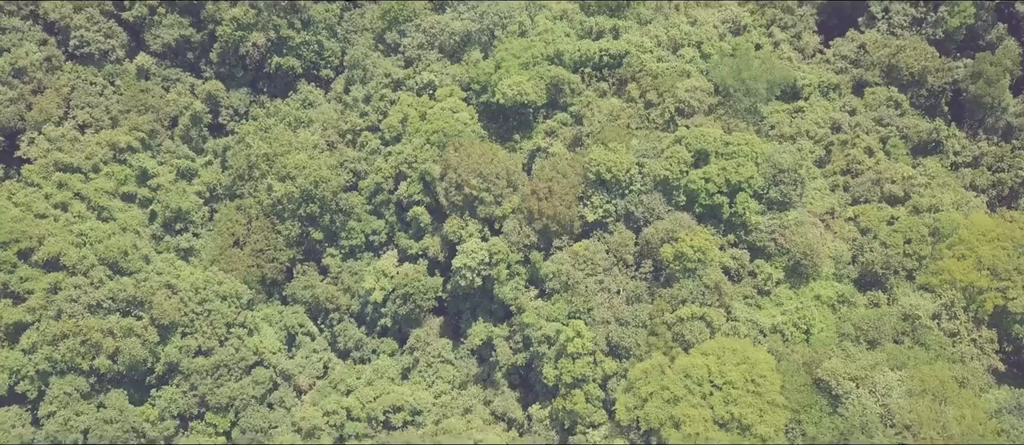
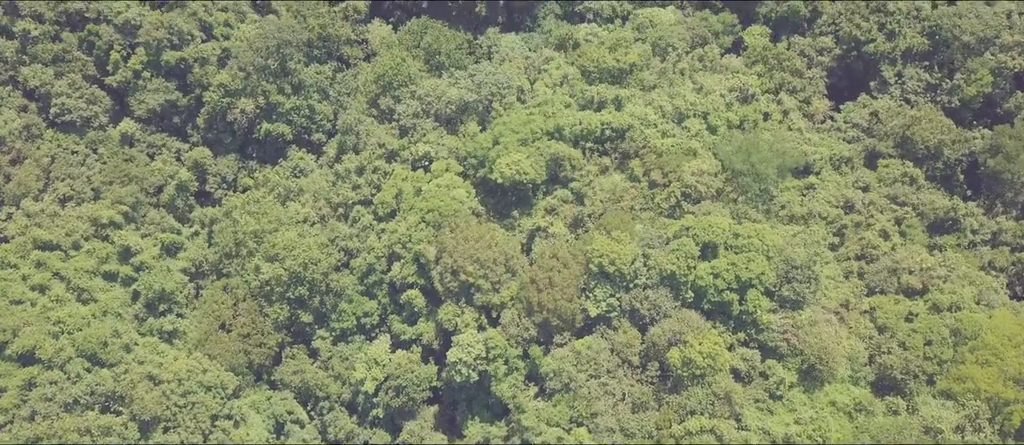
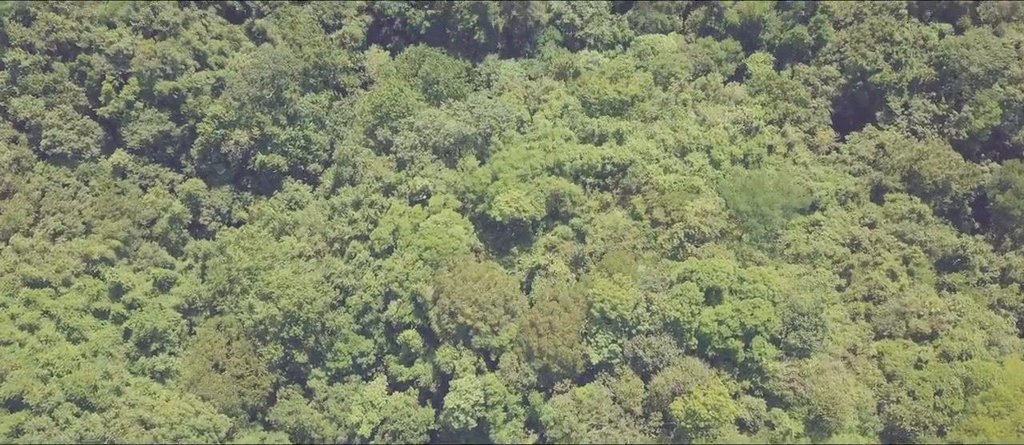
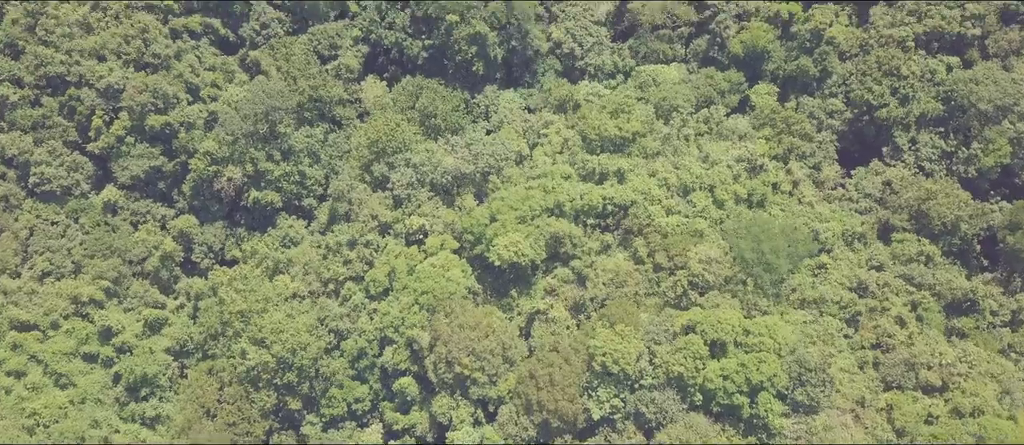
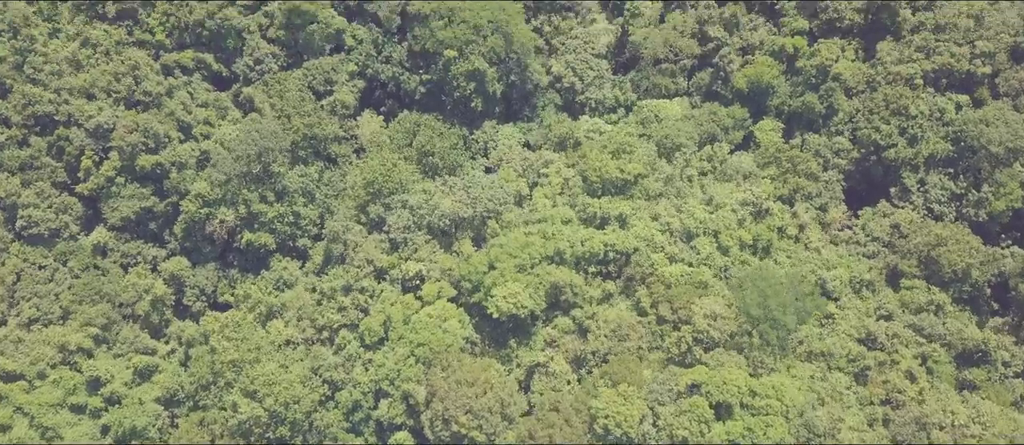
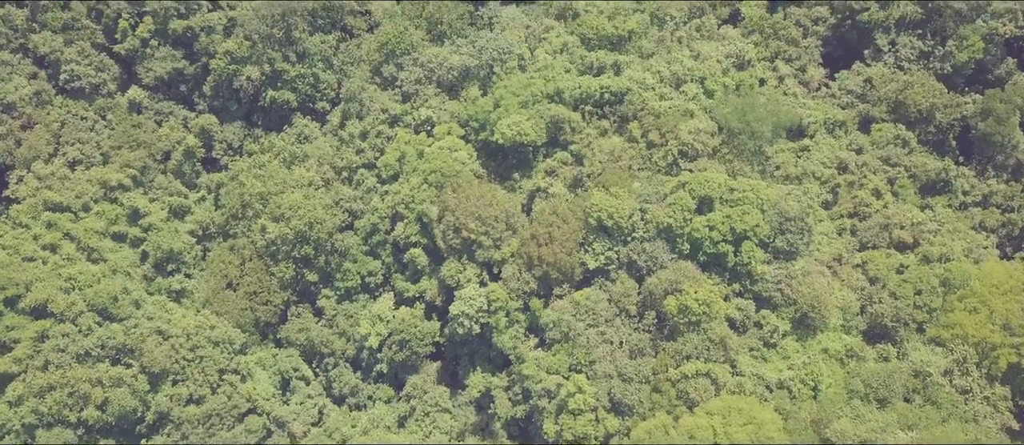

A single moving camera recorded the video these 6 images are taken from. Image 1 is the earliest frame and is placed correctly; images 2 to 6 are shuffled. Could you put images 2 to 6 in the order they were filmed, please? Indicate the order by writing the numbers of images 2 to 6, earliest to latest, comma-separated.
6, 2, 3, 4, 5
